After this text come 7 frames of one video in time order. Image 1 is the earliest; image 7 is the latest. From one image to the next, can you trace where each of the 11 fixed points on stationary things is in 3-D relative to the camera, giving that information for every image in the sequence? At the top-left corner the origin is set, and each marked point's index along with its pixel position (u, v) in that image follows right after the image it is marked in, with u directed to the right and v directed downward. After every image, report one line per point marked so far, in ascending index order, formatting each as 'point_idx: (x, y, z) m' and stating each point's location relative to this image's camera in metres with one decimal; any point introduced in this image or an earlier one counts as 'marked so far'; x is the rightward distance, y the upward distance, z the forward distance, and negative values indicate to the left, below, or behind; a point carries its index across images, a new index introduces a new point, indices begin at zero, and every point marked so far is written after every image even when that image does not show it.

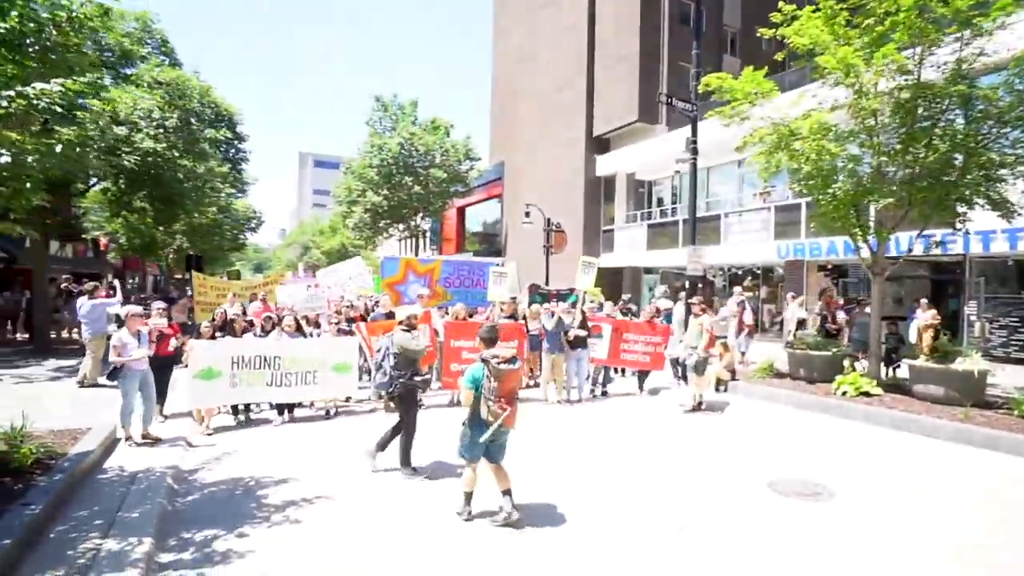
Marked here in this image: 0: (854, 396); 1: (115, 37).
0: (+7.4, -2.3, +12.0) m
1: (-13.5, +8.6, +18.8) m
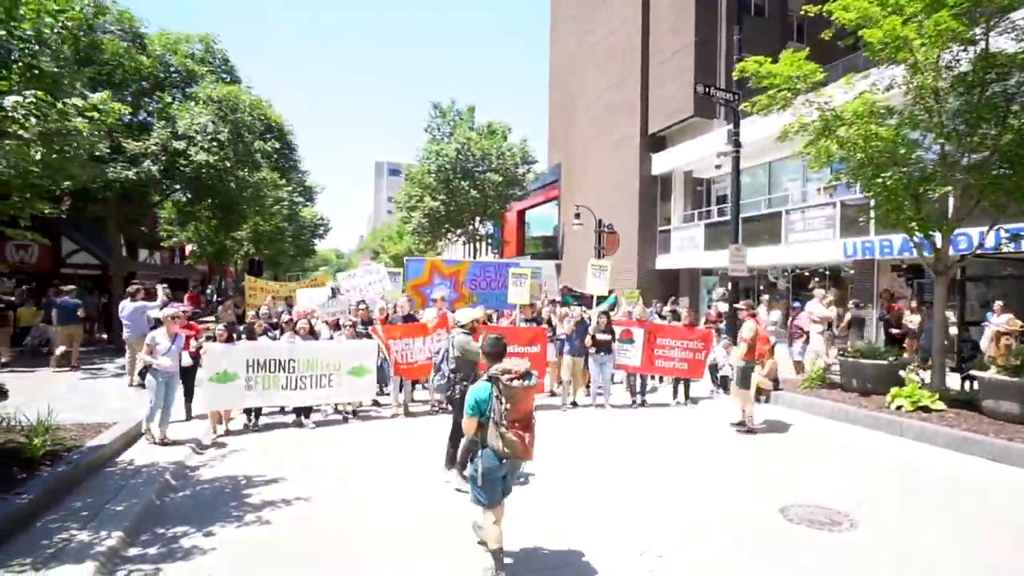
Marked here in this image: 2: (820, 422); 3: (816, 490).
0: (+7.6, -2.4, +10.6) m
1: (-12.2, +8.4, +20.3) m
2: (+6.4, -2.8, +11.4) m
3: (+4.4, -2.9, +7.9) m
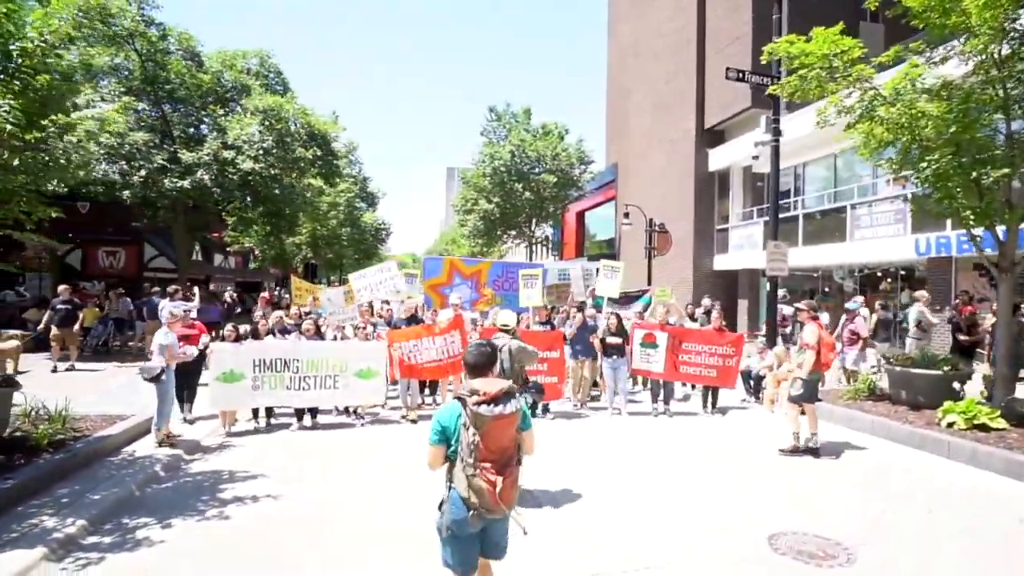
0: (+7.5, -2.4, +9.2) m
1: (-10.8, +8.4, +21.5) m
2: (+6.4, -2.8, +10.2) m
3: (+3.9, -2.9, +7.0) m
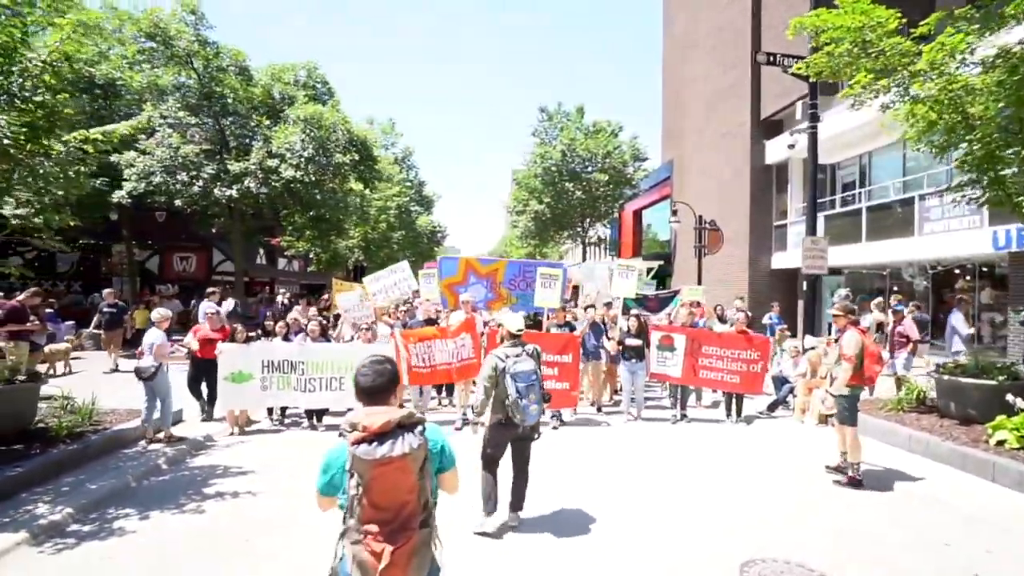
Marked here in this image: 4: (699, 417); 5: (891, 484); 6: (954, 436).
0: (+7.3, -2.3, +8.0) m
1: (-9.4, +8.3, +22.6) m
2: (+6.3, -2.8, +9.1) m
3: (+3.4, -2.9, +6.2) m
4: (+4.1, -2.8, +12.0) m
5: (+5.5, -2.9, +8.1) m
6: (+7.0, -2.4, +8.8) m
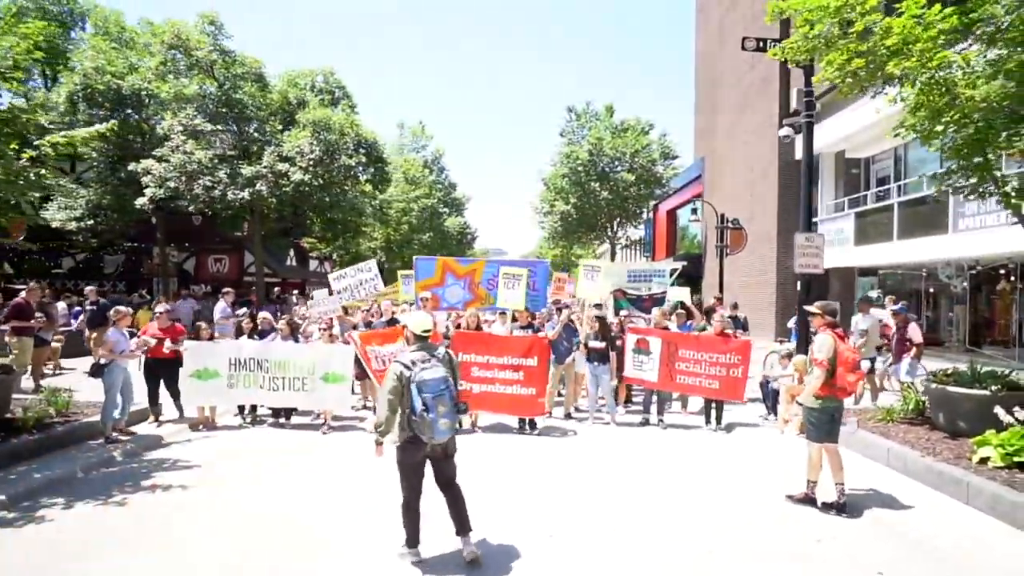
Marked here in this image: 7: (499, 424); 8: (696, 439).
0: (+6.3, -2.3, +7.1) m
1: (-9.0, +8.3, +23.2) m
2: (+5.4, -2.8, +8.3) m
3: (+2.3, -2.9, +5.7) m
4: (+3.4, -2.8, +11.4) m
5: (+4.5, -2.8, +7.3) m
6: (+6.1, -2.4, +7.9) m
7: (-0.2, -2.8, +11.2) m
8: (+3.5, -2.9, +10.4) m
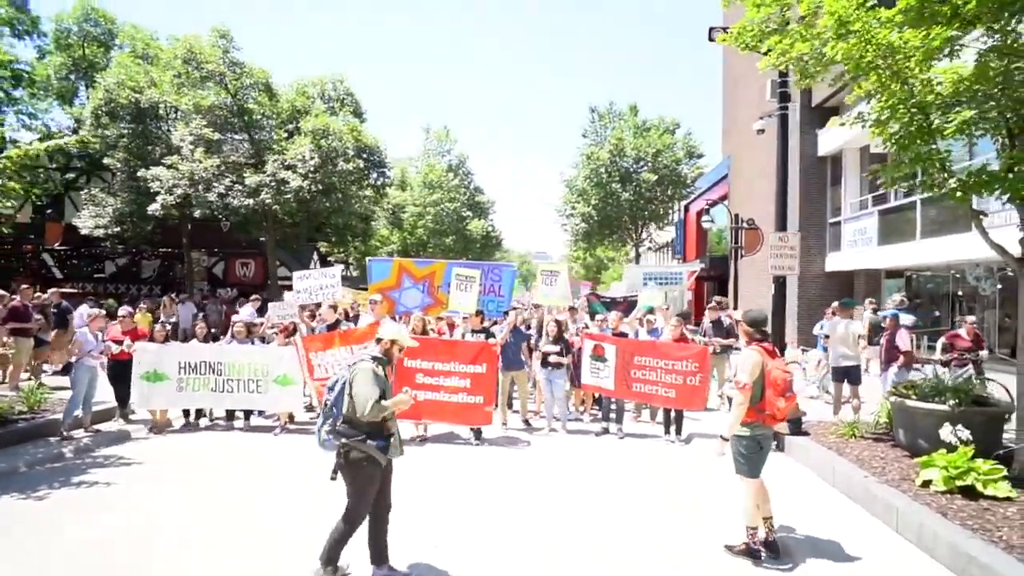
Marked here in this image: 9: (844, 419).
0: (+4.9, -2.3, +6.4) m
1: (-8.8, +8.1, +23.8) m
2: (+4.2, -2.8, +7.7) m
3: (+0.8, -2.9, +5.3) m
4: (+2.5, -2.9, +10.9) m
5: (+3.2, -2.9, +6.7) m
6: (+4.8, -2.4, +7.2) m
7: (-1.2, -2.9, +11.0) m
8: (+2.4, -2.9, +9.9) m
9: (+6.0, -2.3, +9.8) m
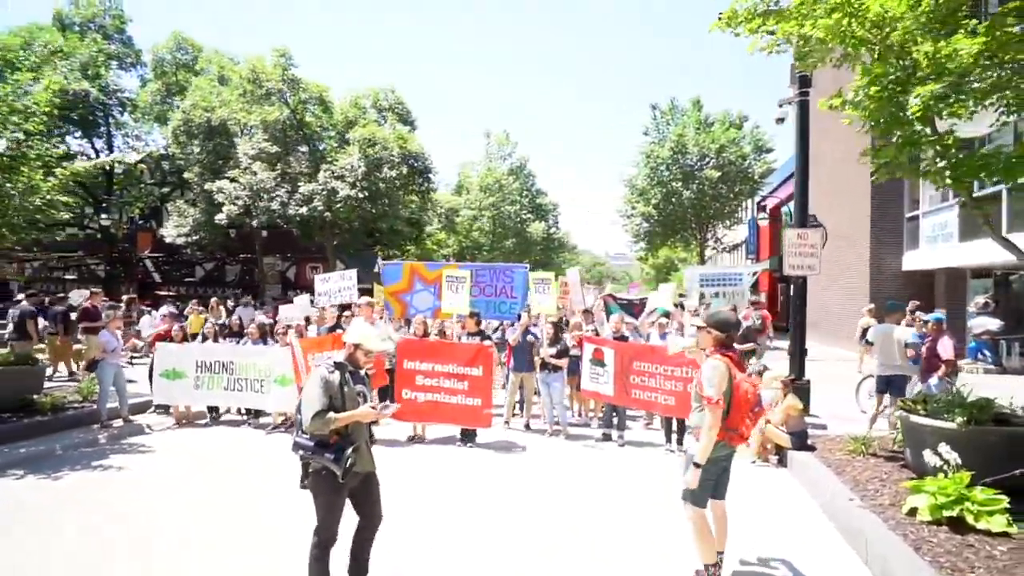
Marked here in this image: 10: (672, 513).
0: (+4.2, -2.4, +5.6) m
1: (-6.9, +8.0, +24.9) m
2: (+3.6, -2.8, +7.0) m
3: (0.0, -2.9, +5.1) m
4: (+2.4, -2.9, +10.4) m
5: (+2.5, -2.9, +6.2) m
6: (+4.2, -2.4, +6.4) m
7: (-1.2, -2.9, +11.0) m
8: (+2.2, -2.9, +9.5) m
9: (+5.8, -2.4, +8.8) m
10: (+1.5, -3.0, +7.4) m
